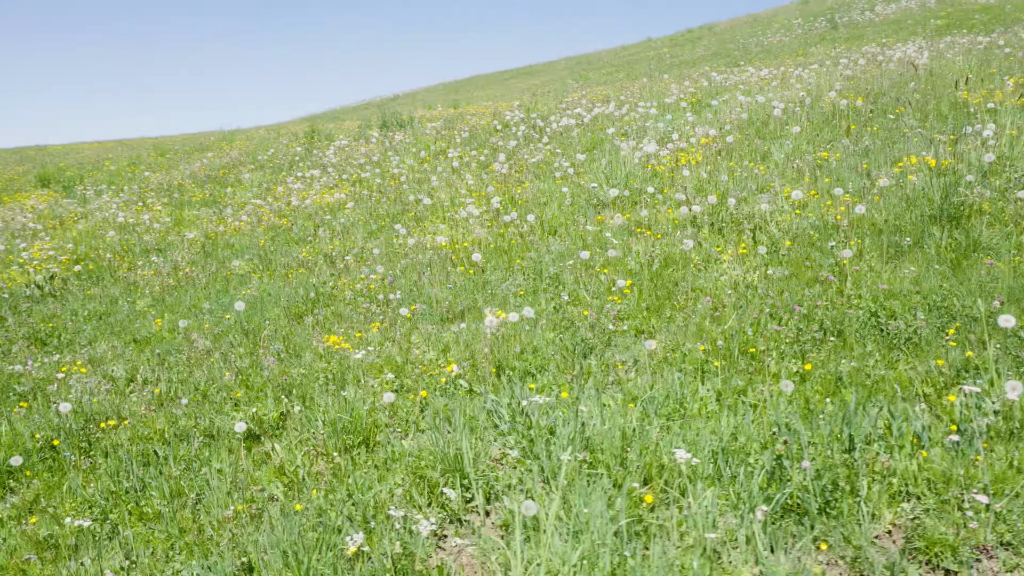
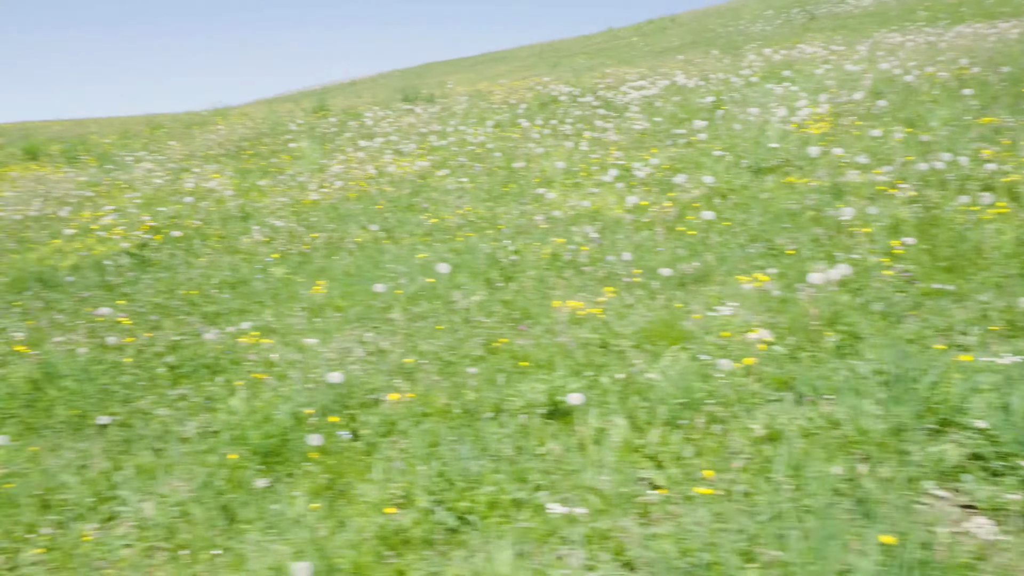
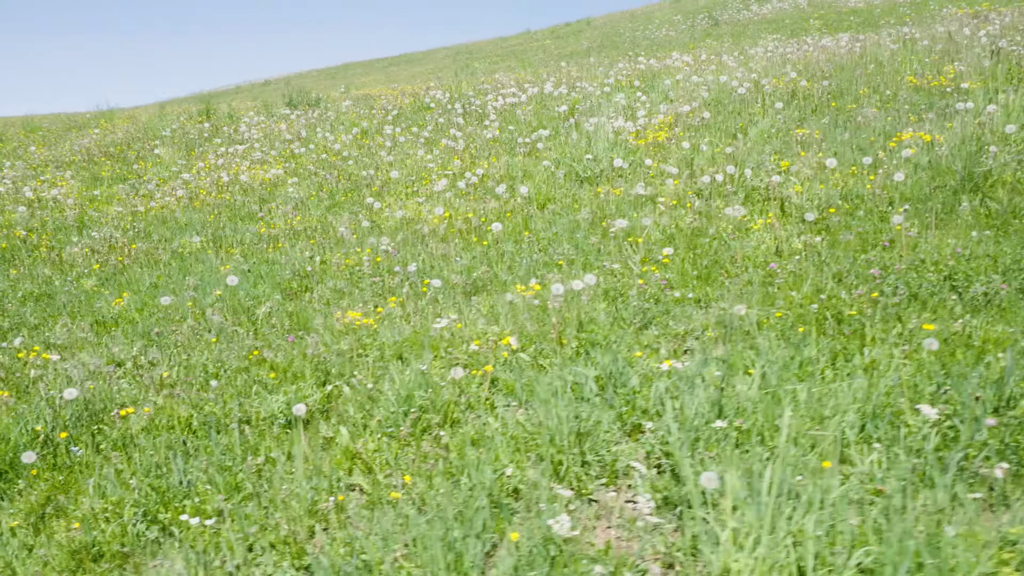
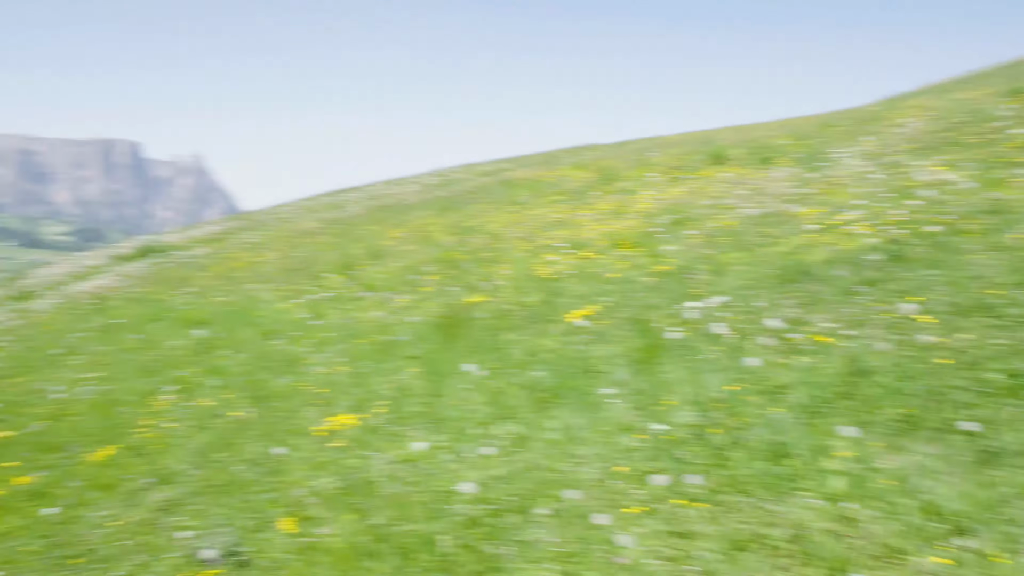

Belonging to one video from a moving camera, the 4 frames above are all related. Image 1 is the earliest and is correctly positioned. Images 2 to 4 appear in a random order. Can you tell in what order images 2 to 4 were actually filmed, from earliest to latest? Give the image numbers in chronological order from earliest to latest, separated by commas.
3, 2, 4
